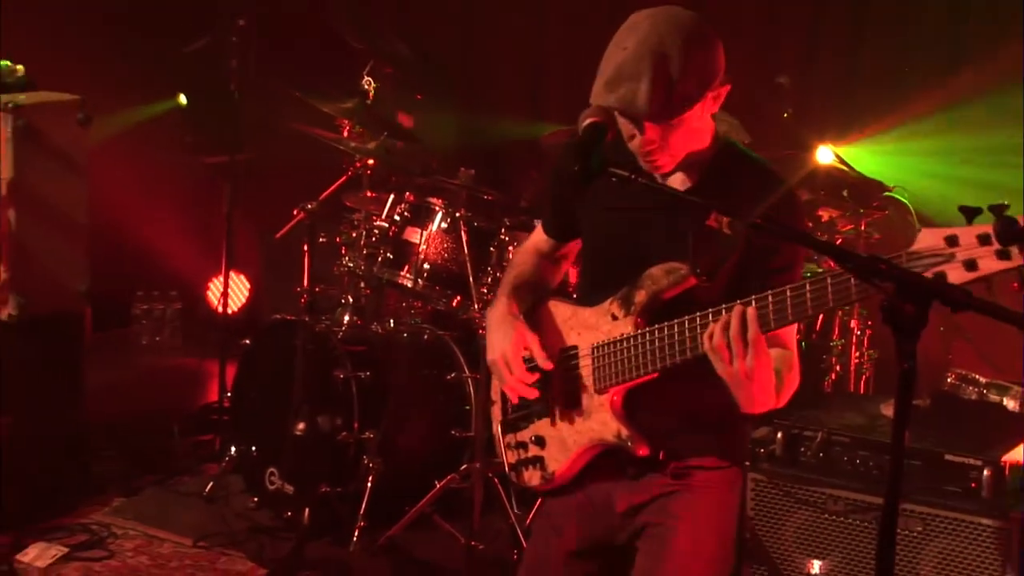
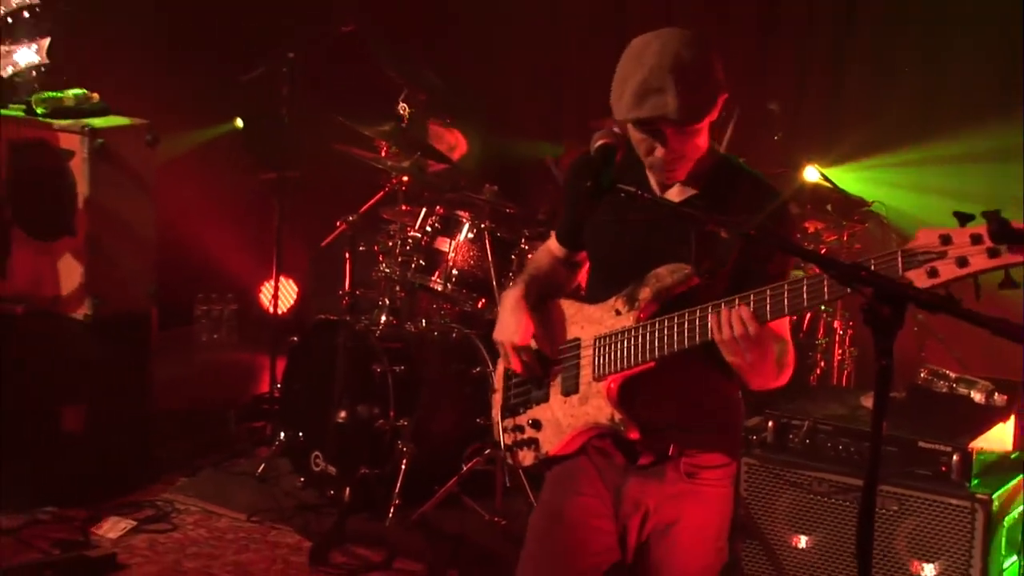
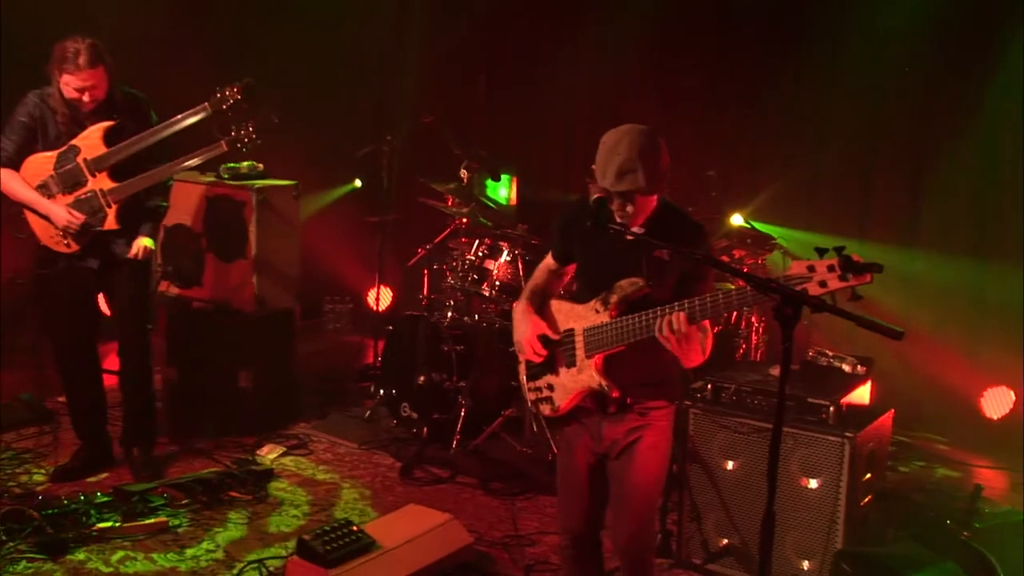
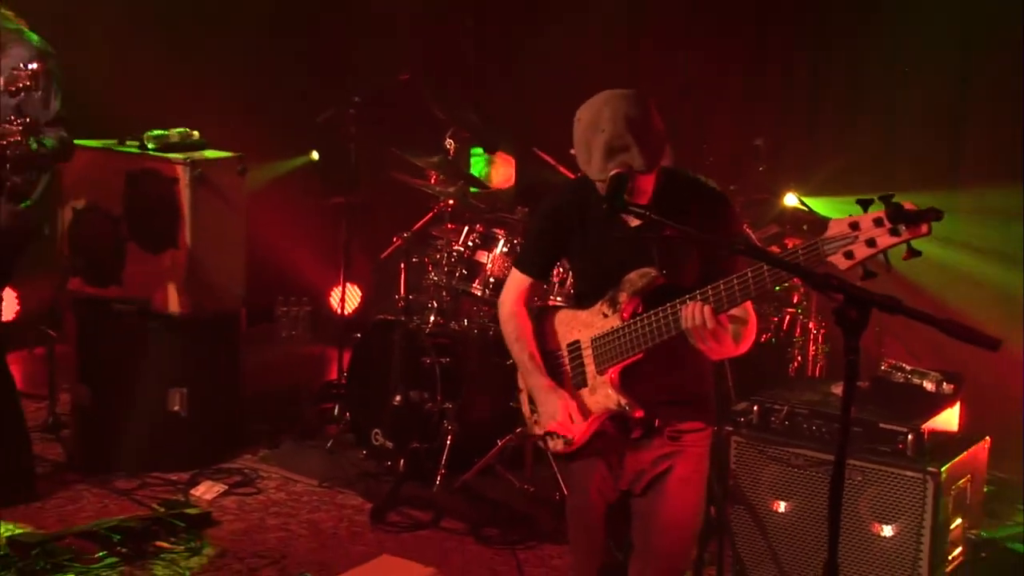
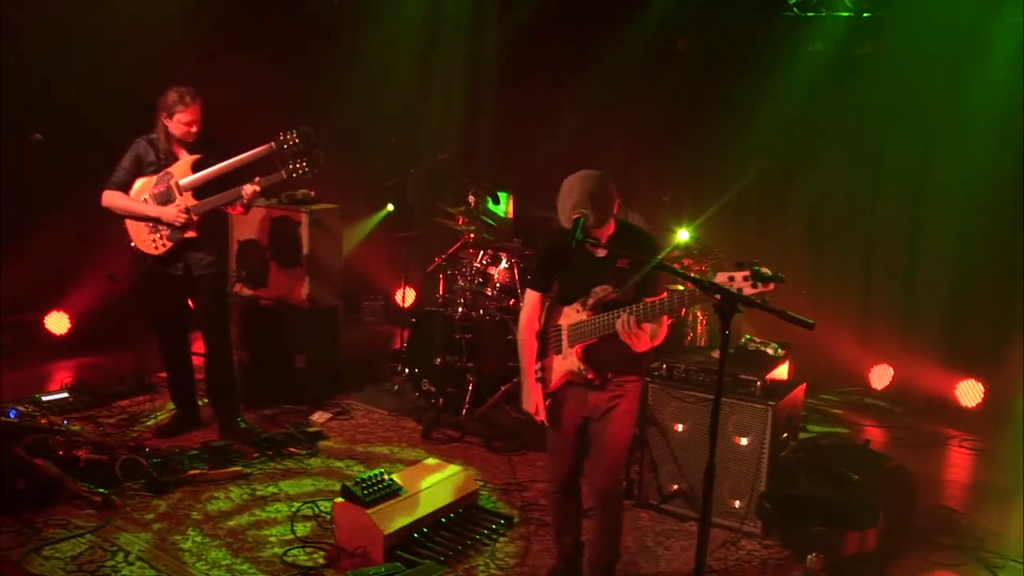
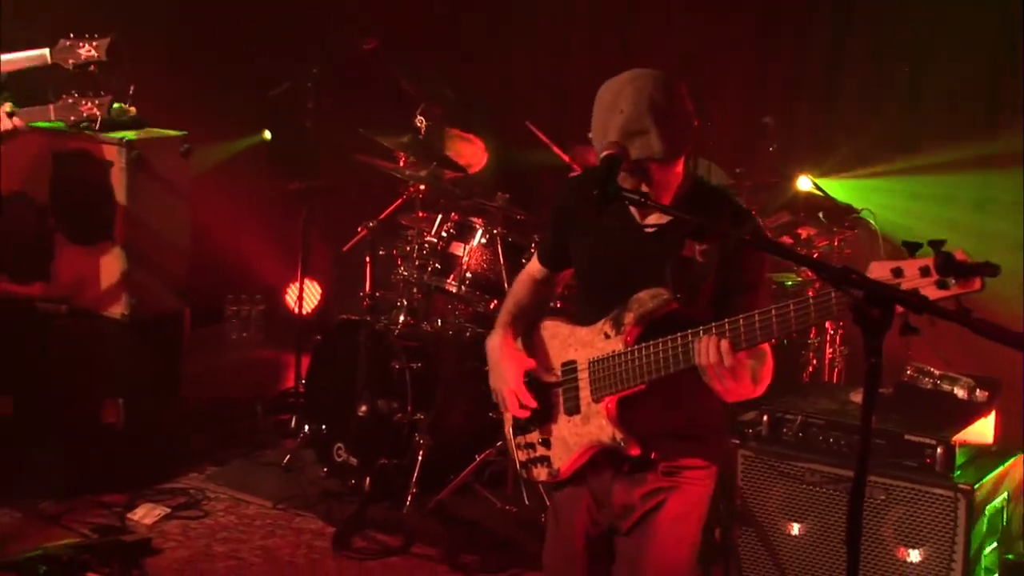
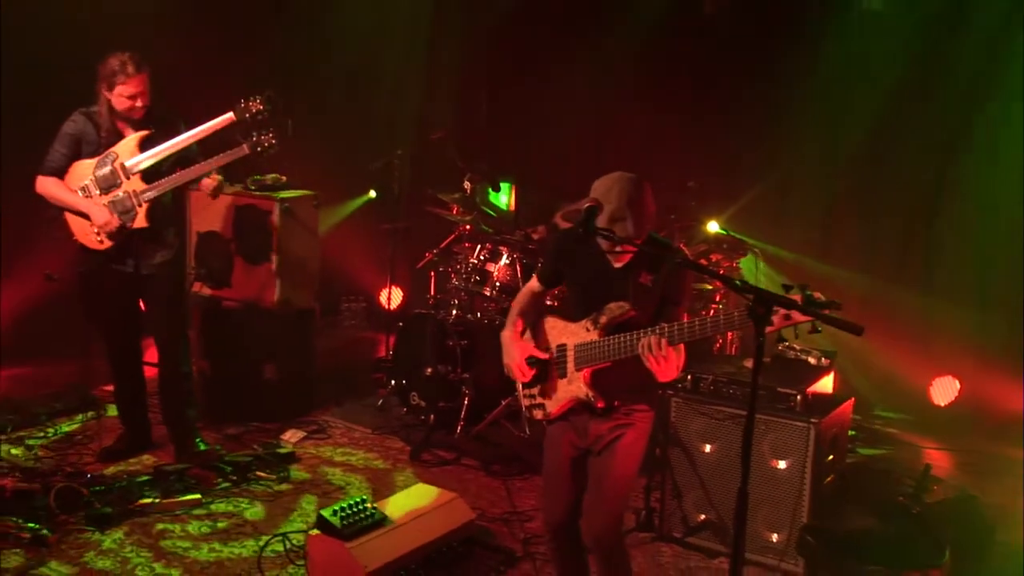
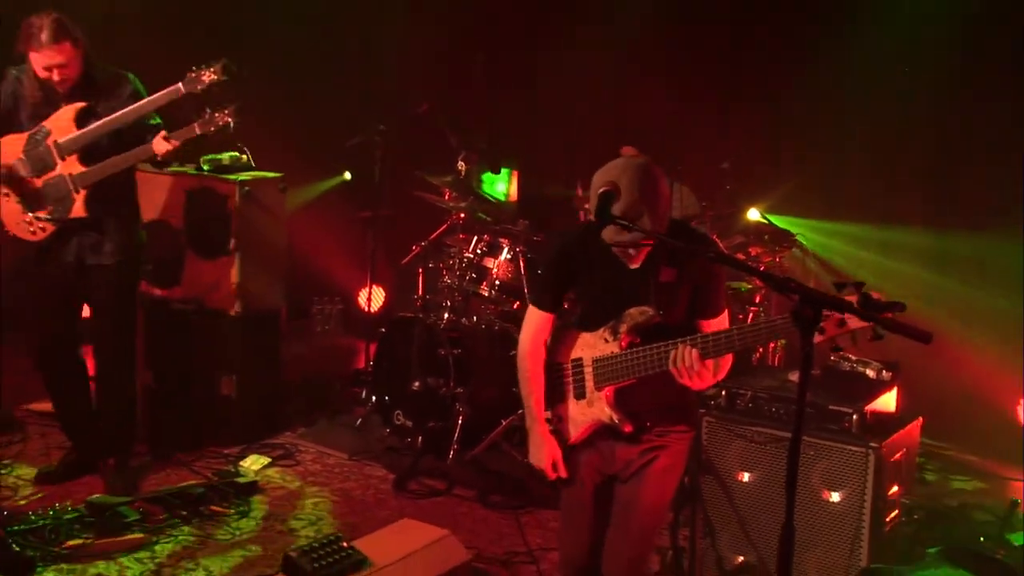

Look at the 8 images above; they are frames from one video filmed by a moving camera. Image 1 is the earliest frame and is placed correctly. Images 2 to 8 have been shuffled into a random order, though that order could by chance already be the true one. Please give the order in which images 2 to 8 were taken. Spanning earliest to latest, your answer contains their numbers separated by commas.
2, 6, 4, 8, 3, 7, 5
